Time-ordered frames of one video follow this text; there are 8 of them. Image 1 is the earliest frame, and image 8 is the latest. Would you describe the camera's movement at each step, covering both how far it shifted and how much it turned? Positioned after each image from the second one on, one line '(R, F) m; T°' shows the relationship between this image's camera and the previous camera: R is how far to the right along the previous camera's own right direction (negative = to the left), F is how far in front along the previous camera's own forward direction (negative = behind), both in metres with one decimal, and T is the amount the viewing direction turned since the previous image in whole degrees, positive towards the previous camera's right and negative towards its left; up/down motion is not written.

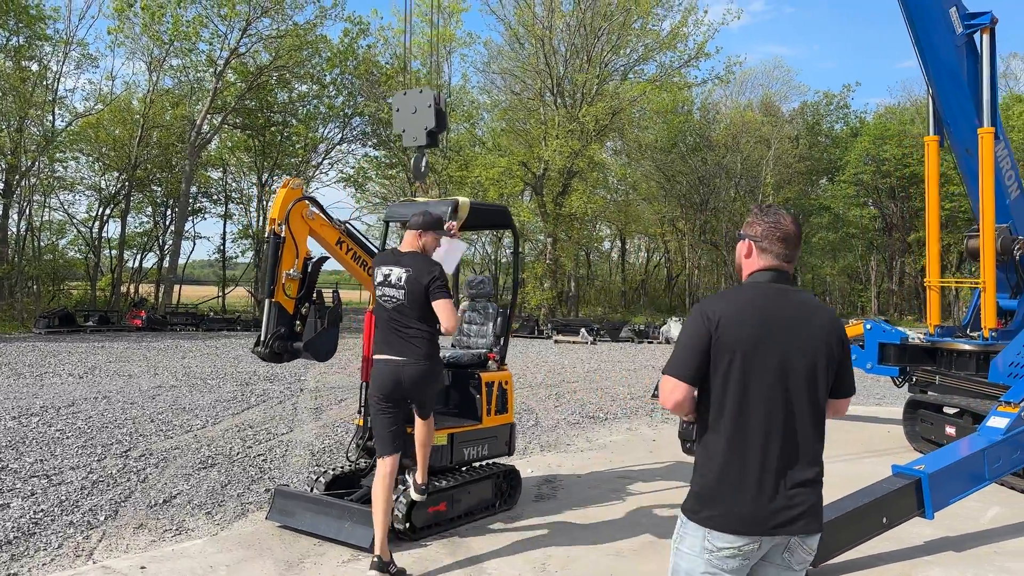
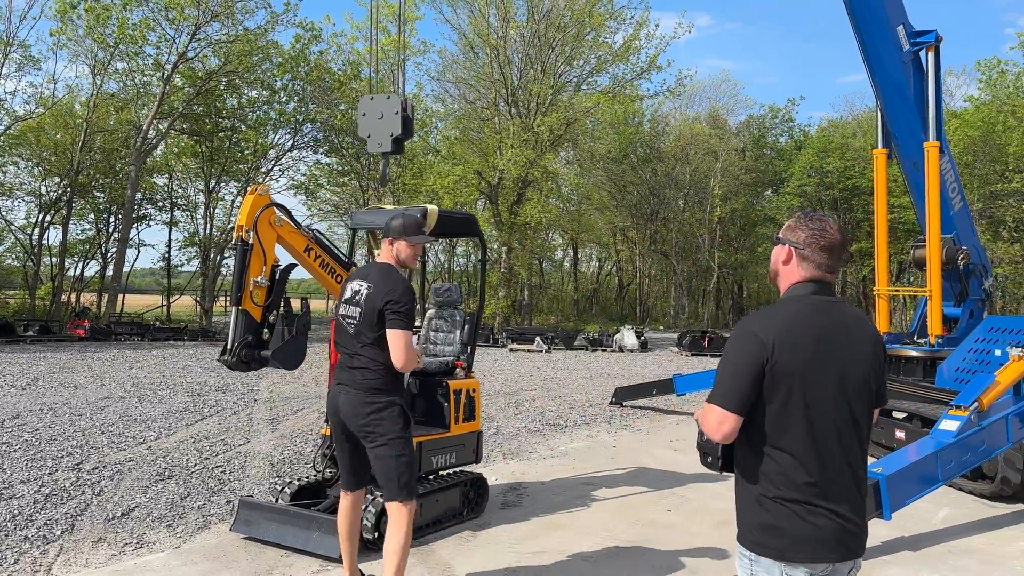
(-0.1, 0.0) m; +4°
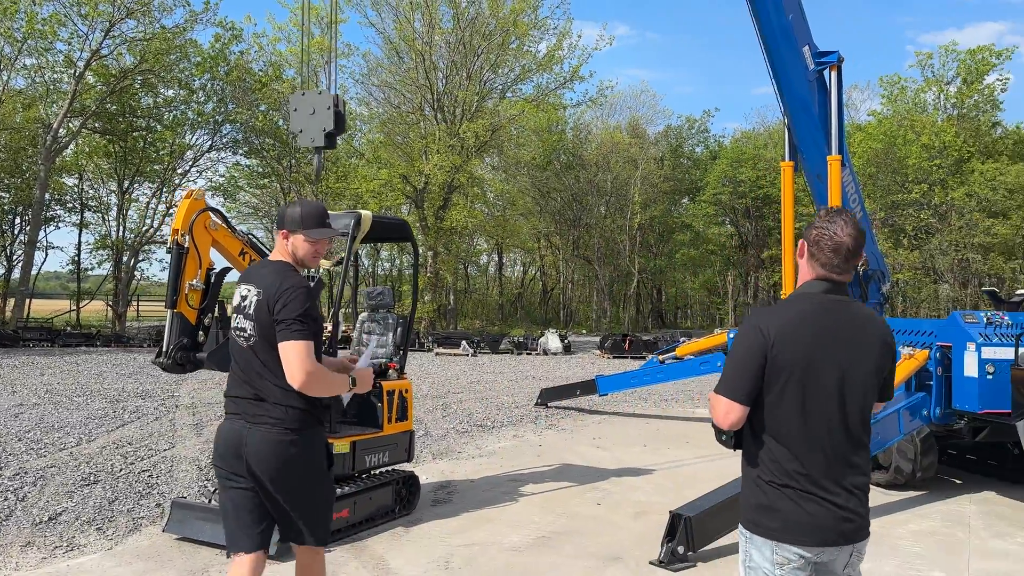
(0.0, -0.2) m; +5°
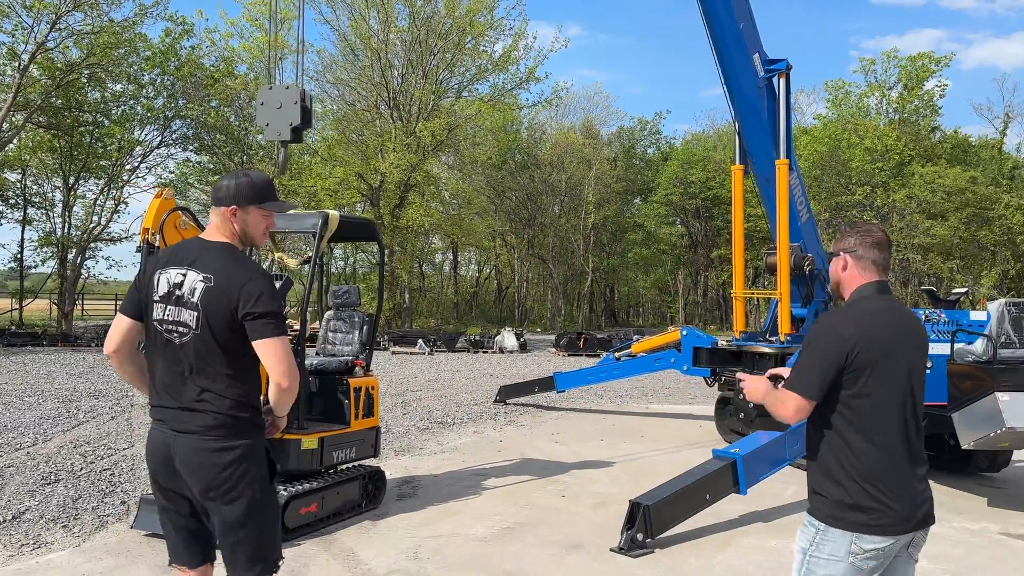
(-0.1, -0.1) m; +3°
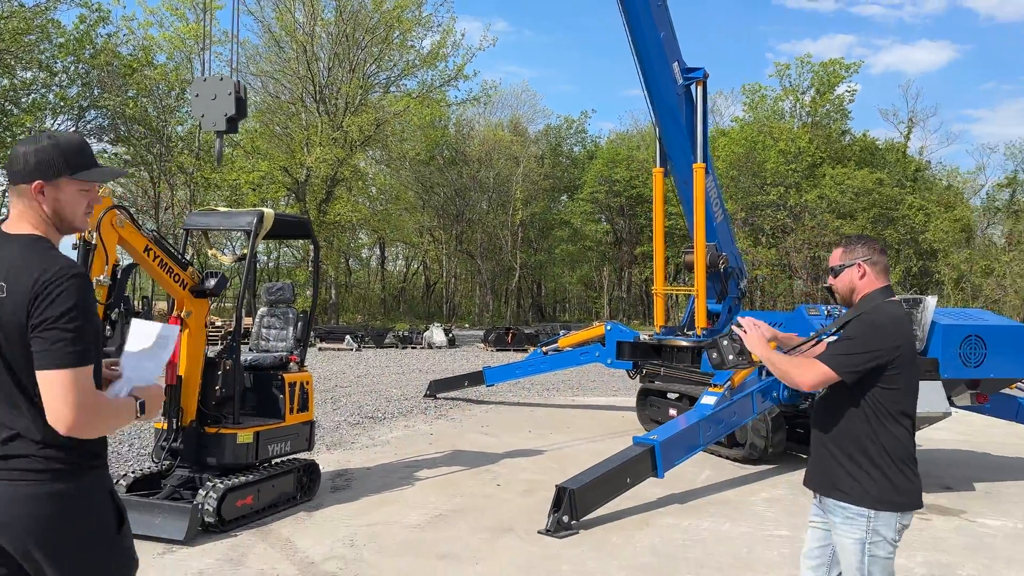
(0.0, -0.2) m; +5°
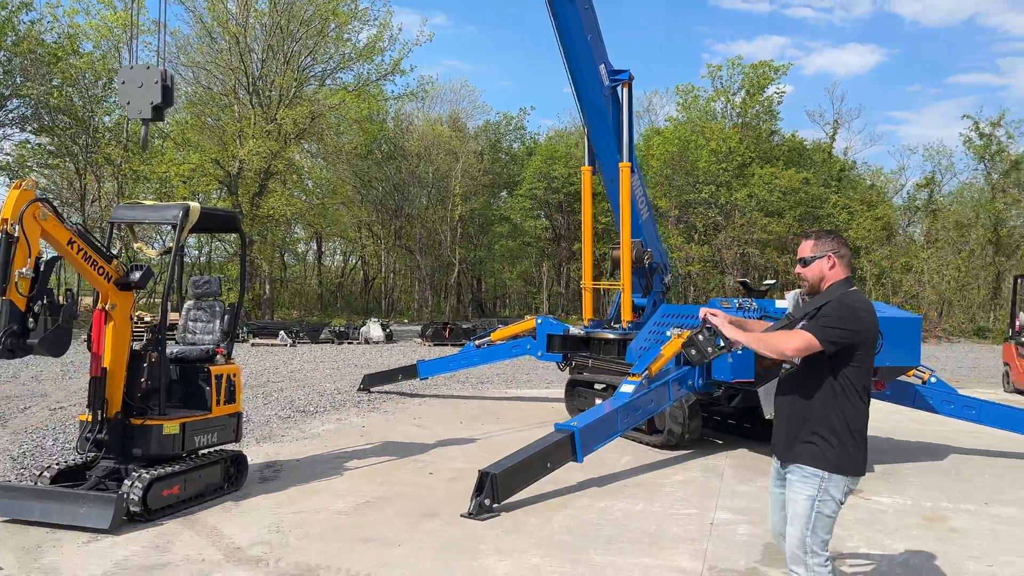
(+0.1, -0.2) m; +4°
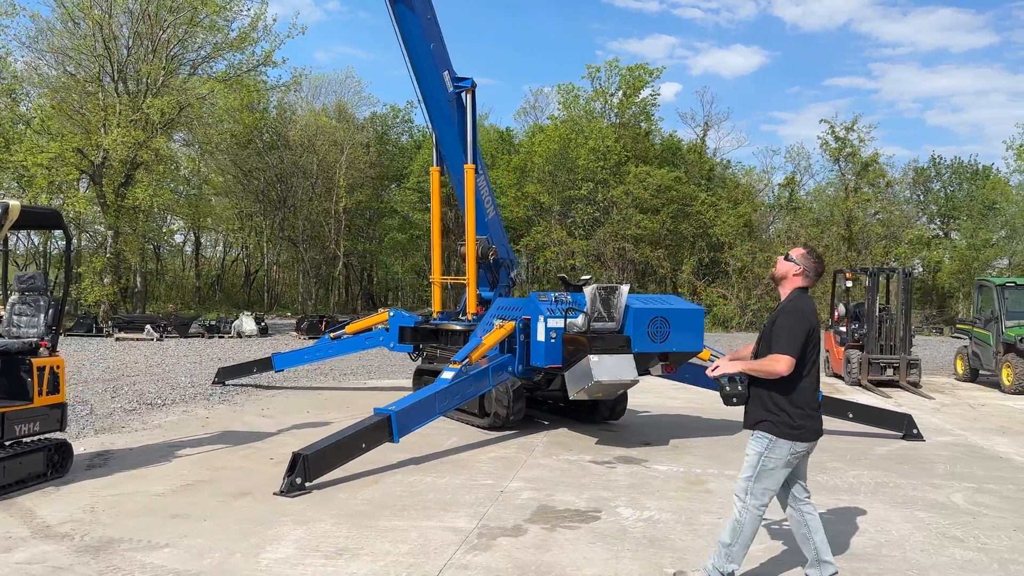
(+0.5, -0.6) m; +7°
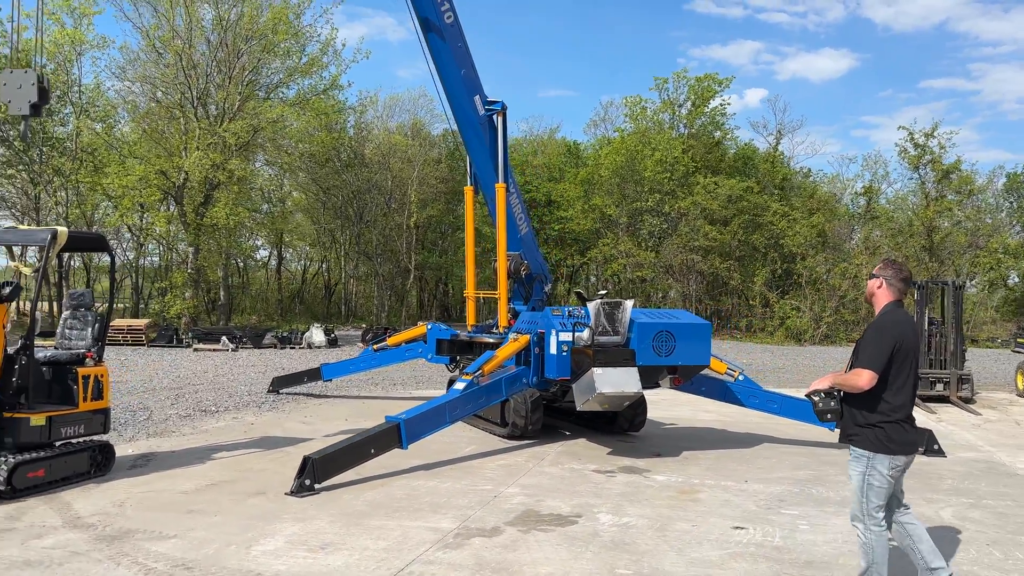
(+0.6, -0.3) m; -6°
